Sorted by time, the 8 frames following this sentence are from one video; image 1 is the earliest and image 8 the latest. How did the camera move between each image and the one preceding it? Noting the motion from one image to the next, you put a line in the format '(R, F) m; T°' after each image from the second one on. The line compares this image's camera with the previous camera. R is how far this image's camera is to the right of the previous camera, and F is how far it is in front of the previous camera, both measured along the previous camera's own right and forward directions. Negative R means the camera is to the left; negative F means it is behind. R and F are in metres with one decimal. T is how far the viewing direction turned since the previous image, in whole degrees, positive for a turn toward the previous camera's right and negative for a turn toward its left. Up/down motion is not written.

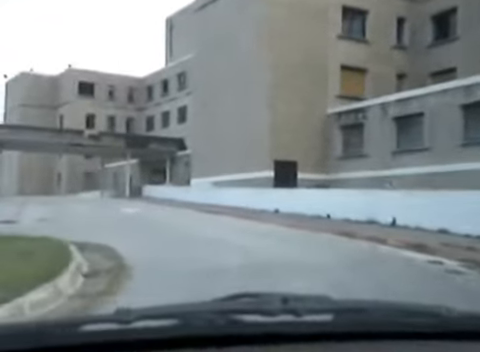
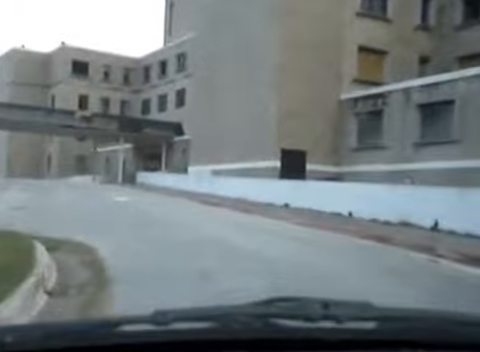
(-0.4, +2.9) m; +1°
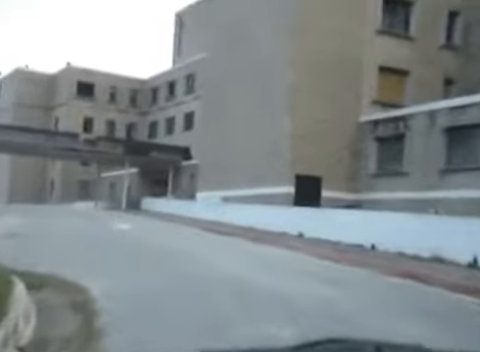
(-0.3, +1.8) m; -1°
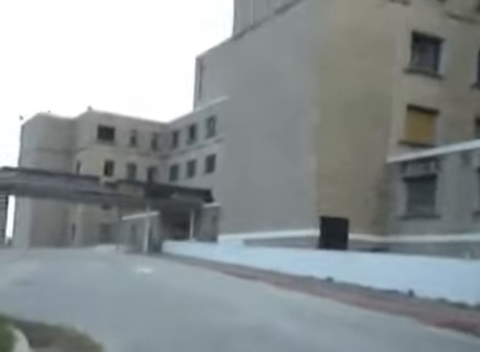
(-0.2, +0.7) m; -2°
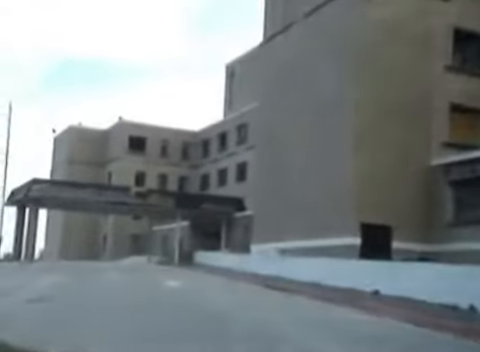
(-0.1, +1.4) m; -3°
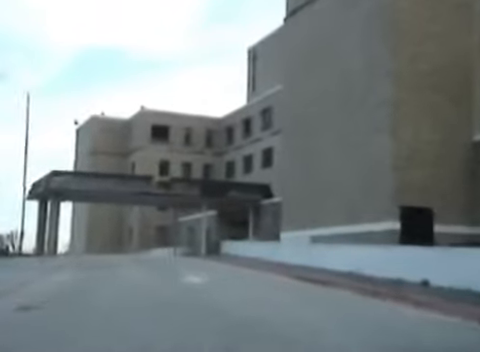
(0.0, +1.8) m; -3°
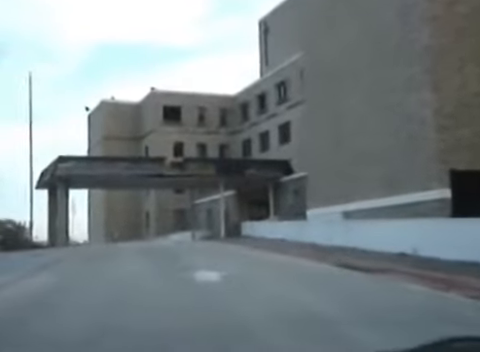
(0.0, +2.6) m; -2°
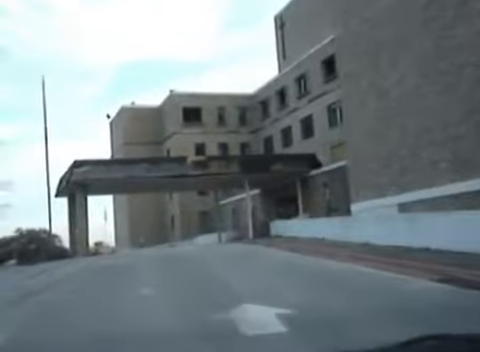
(-0.2, +2.1) m; -2°
